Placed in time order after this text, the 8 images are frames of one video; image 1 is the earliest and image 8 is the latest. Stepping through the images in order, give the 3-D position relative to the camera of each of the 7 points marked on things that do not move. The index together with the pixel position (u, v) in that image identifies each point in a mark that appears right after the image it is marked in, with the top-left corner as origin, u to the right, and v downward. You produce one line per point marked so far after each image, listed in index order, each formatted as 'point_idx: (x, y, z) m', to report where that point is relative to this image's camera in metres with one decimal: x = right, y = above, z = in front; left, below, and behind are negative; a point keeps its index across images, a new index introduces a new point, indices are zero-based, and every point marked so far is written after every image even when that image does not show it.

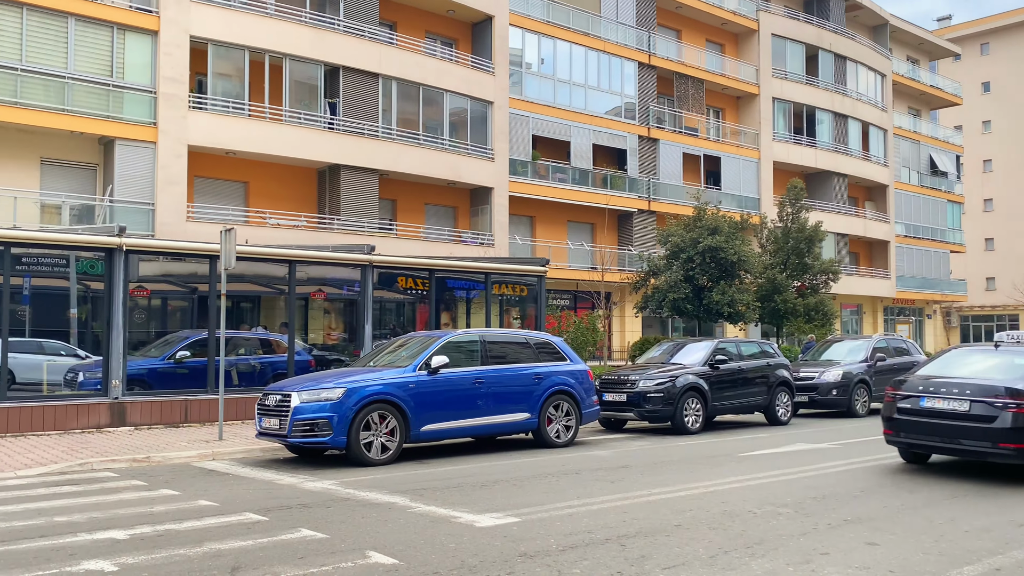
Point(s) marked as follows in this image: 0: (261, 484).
0: (-2.5, -1.9, +8.8) m
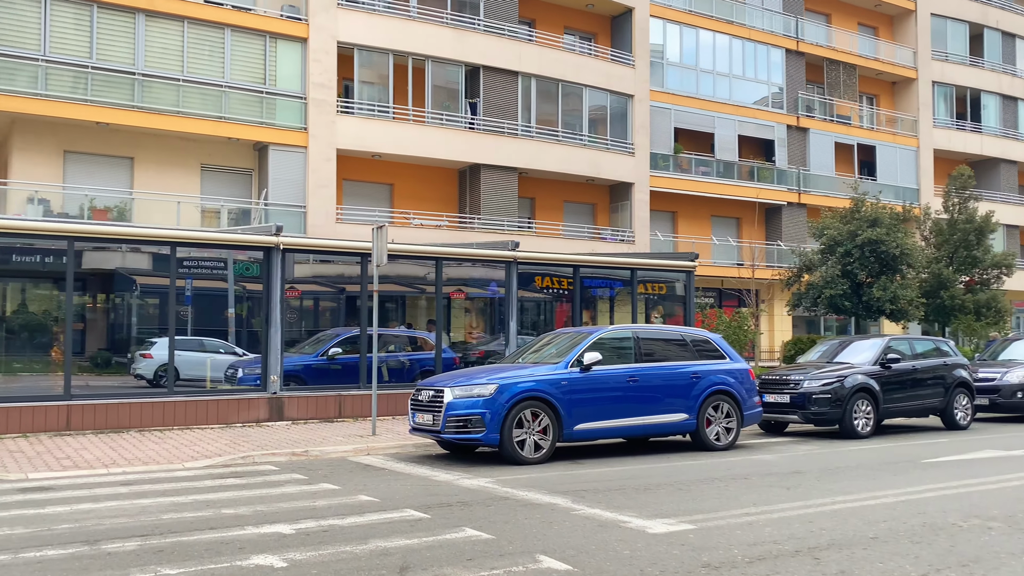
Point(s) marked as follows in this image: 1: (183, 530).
0: (-0.9, -1.8, +8.6) m
1: (-2.3, -1.7, +6.3) m
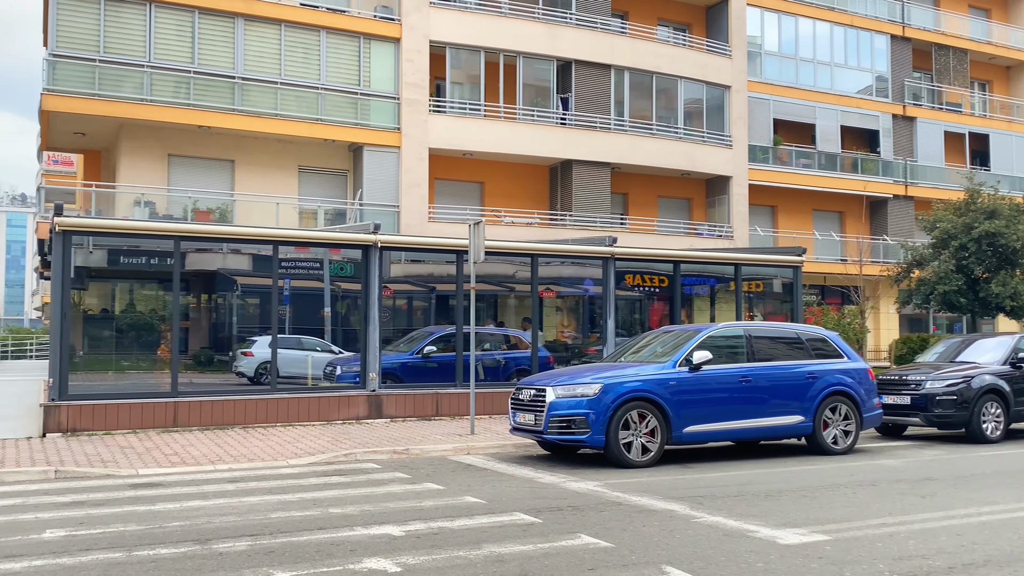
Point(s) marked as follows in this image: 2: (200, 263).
0: (+0.1, -1.8, +8.4) m
1: (-1.5, -1.6, +6.1) m
2: (-4.4, +0.3, +12.6) m
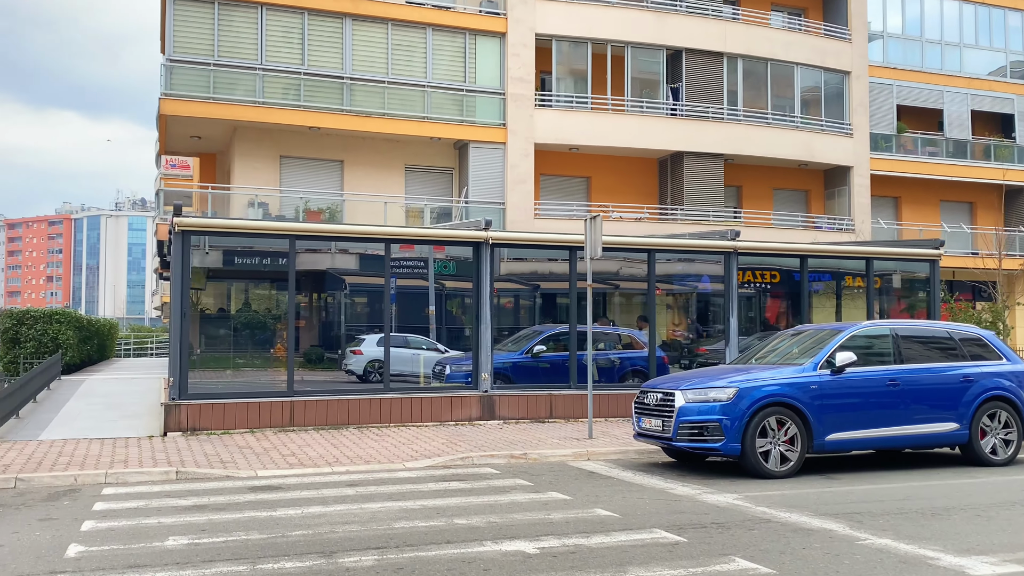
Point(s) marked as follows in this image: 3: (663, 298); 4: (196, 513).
0: (+1.2, -1.8, +7.8) m
1: (-0.6, -1.6, +5.8) m
2: (-2.8, +0.3, +12.5) m
3: (+2.5, -0.2, +14.6) m
4: (-2.4, -1.7, +7.0) m
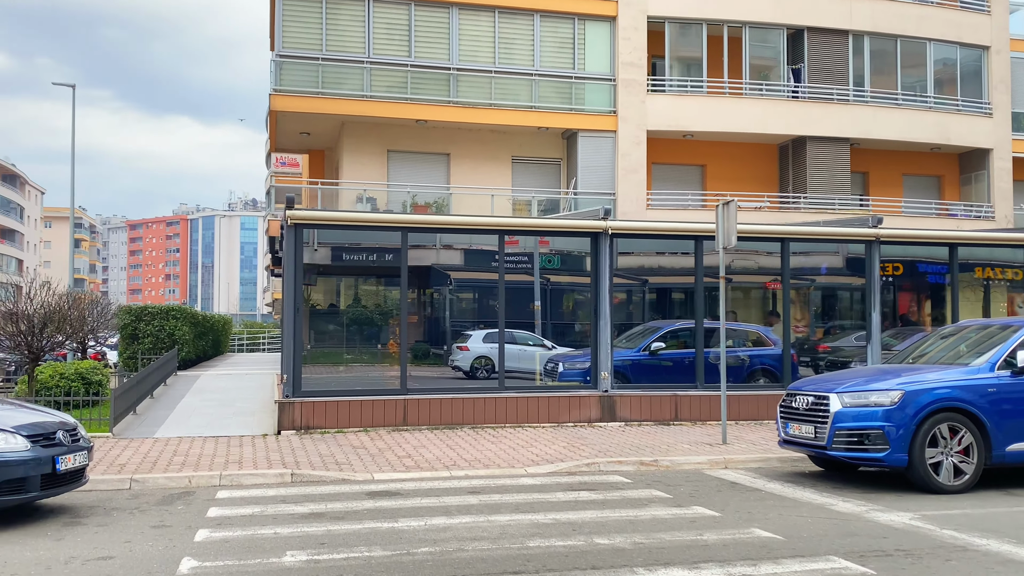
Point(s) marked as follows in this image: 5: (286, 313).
0: (+2.3, -1.7, +6.9) m
1: (+0.3, -1.6, +5.1) m
2: (-1.2, +0.4, +12.0) m
3: (+4.3, 0.0, +13.5) m
4: (-1.4, -1.7, +6.5) m
5: (-2.9, -0.3, +11.4) m
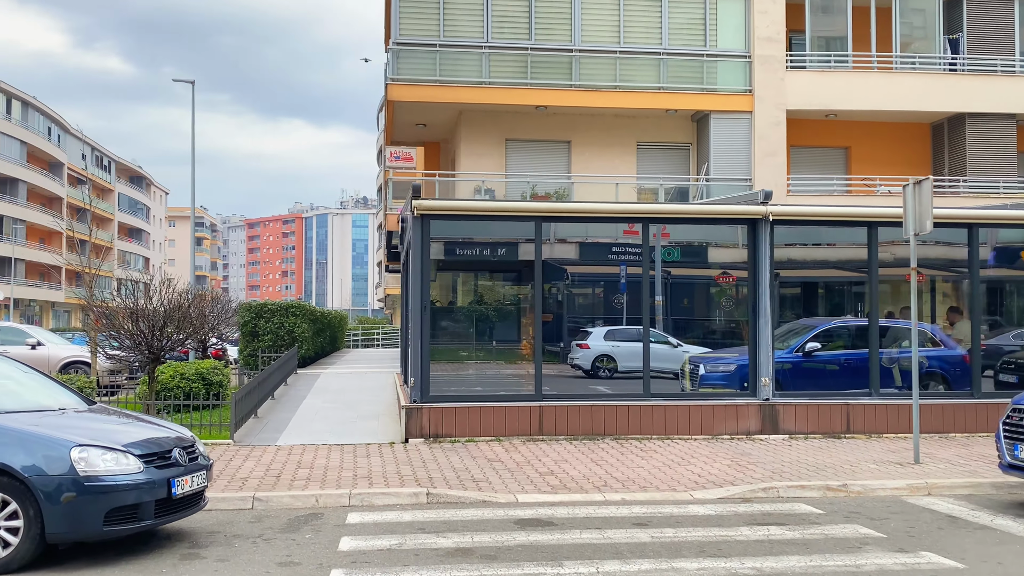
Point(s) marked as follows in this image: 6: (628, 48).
0: (+3.5, -1.7, +5.5) m
1: (+1.2, -1.6, +3.9) m
2: (+0.6, +0.5, +10.9) m
3: (+6.2, +0.1, +11.8) m
4: (-0.3, -1.7, +5.5) m
5: (-1.2, -0.3, +10.5) m
6: (+2.6, +5.3, +19.9) m
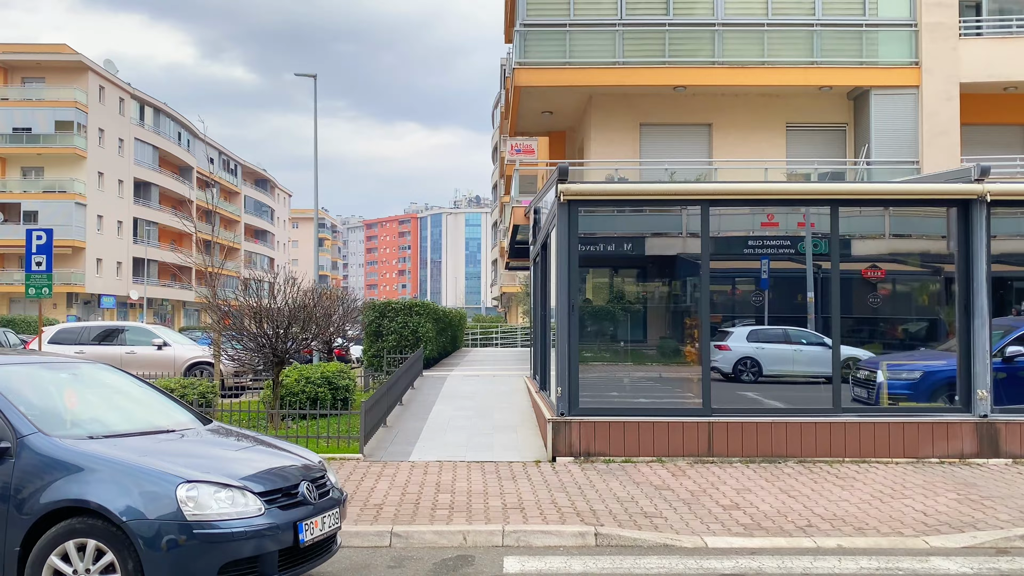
0: (+4.5, -1.6, +3.7) m
1: (+2.0, -1.5, +2.4) m
2: (+2.2, +0.5, +9.4) m
3: (+7.9, +0.1, +9.6) m
4: (+0.7, -1.6, +4.1) m
5: (+0.5, -0.2, +9.3) m
6: (+5.3, +5.4, +18.1) m
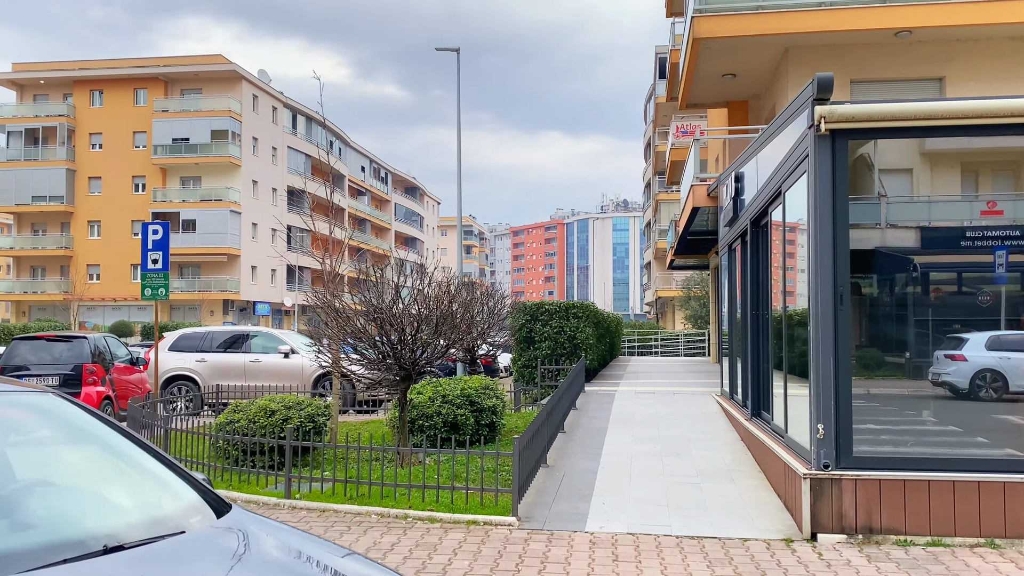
0: (+5.1, -1.4, -0.1) m
1: (+2.4, -1.3, -1.0) m
2: (+3.8, +0.7, +5.9) m
3: (+9.4, +0.3, +5.2) m
4: (+1.4, -1.5, +1.0) m
5: (+2.0, -0.1, +6.1) m
6: (+8.2, +5.5, +14.1) m
